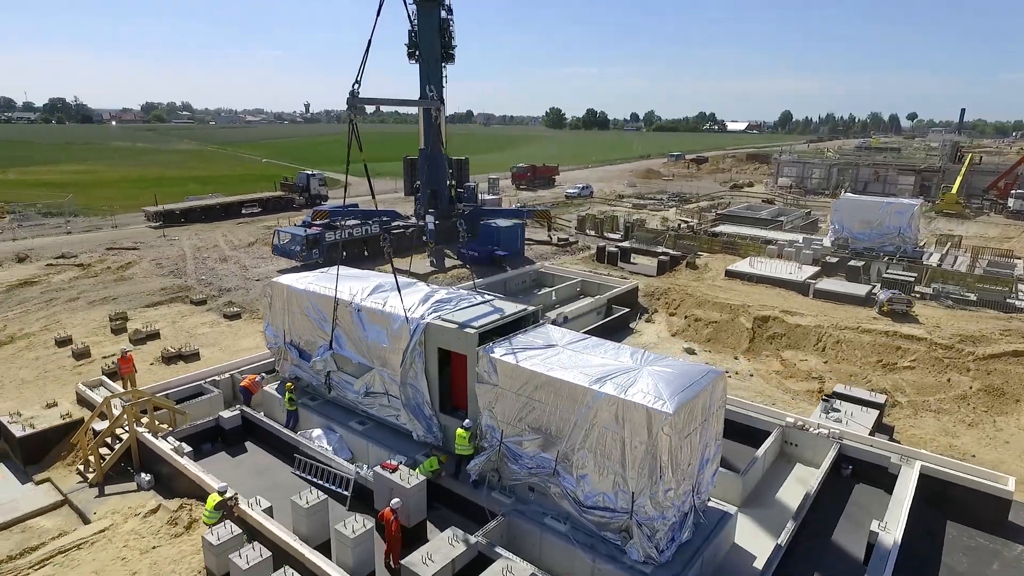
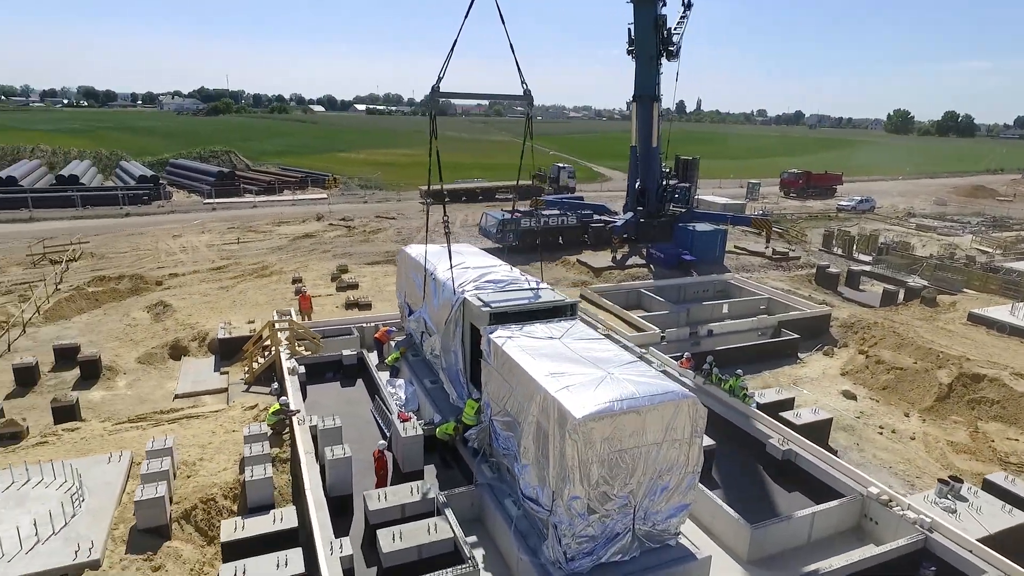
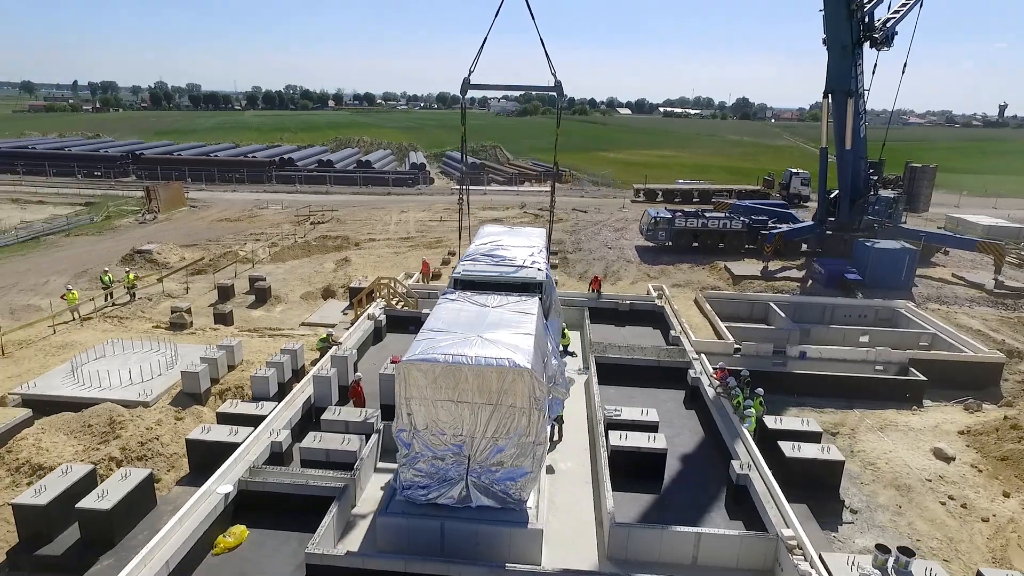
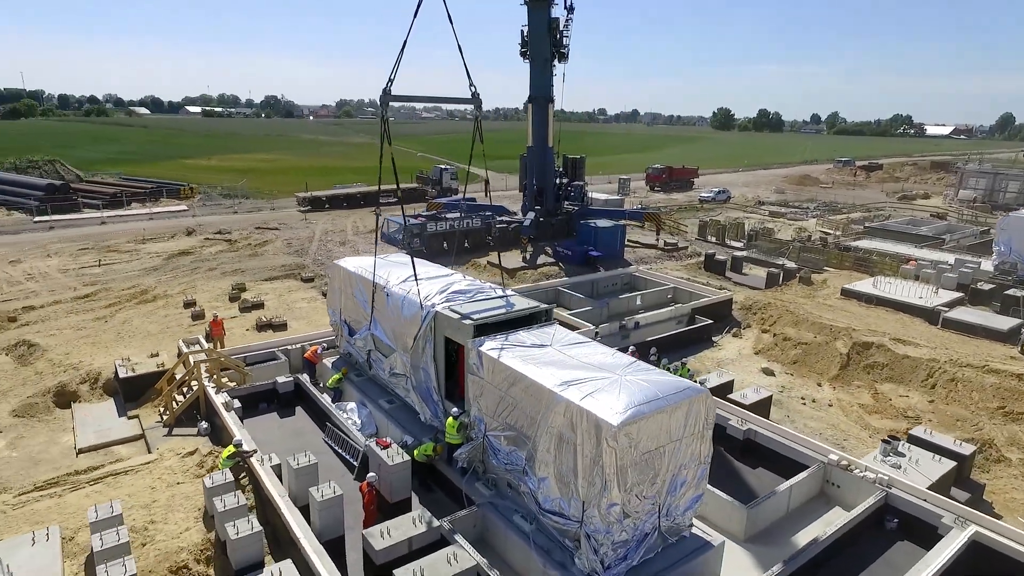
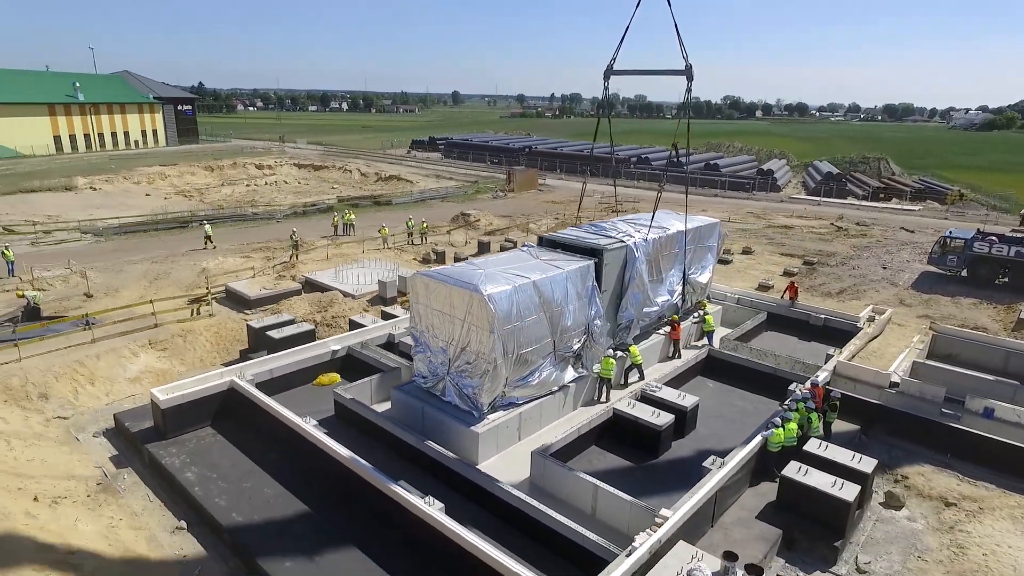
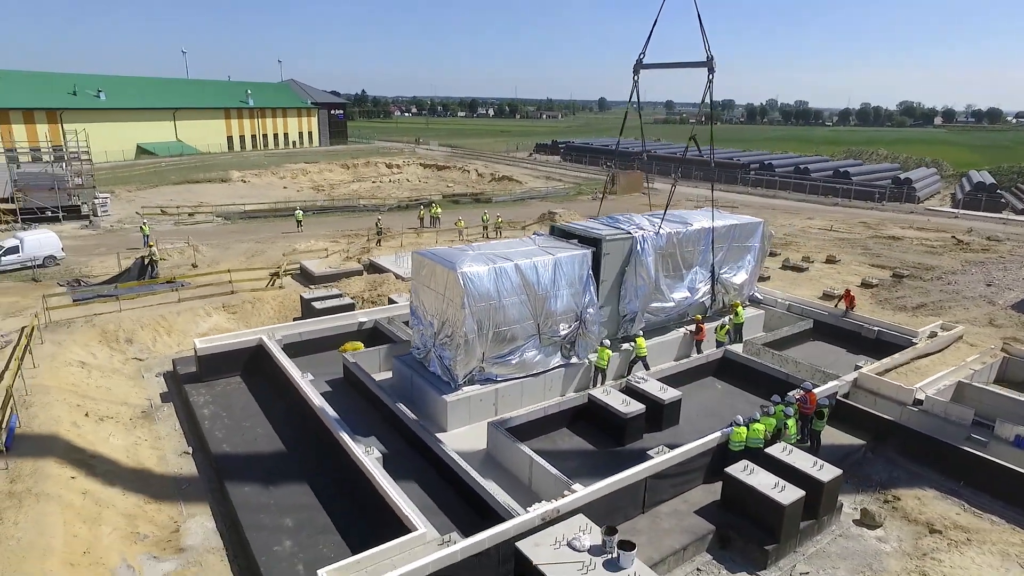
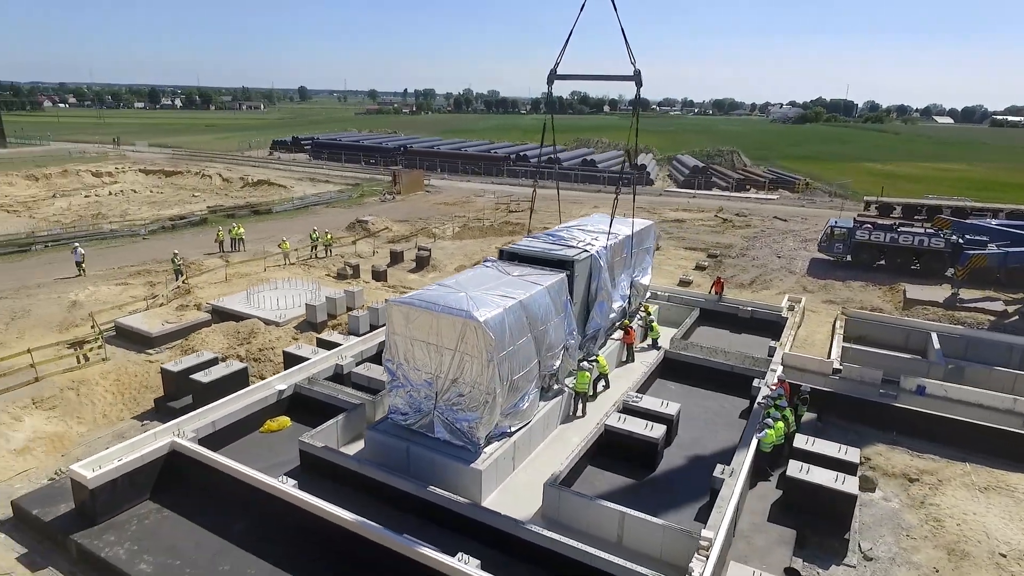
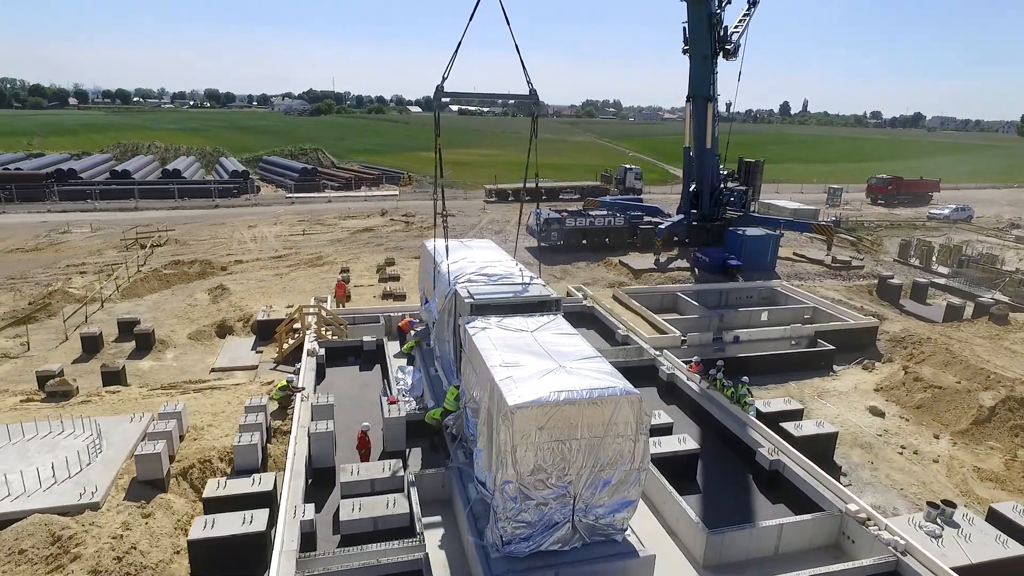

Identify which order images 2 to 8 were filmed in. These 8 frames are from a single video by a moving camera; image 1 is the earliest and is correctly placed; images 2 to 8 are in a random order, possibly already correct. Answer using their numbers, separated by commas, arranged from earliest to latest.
4, 2, 8, 3, 7, 5, 6
